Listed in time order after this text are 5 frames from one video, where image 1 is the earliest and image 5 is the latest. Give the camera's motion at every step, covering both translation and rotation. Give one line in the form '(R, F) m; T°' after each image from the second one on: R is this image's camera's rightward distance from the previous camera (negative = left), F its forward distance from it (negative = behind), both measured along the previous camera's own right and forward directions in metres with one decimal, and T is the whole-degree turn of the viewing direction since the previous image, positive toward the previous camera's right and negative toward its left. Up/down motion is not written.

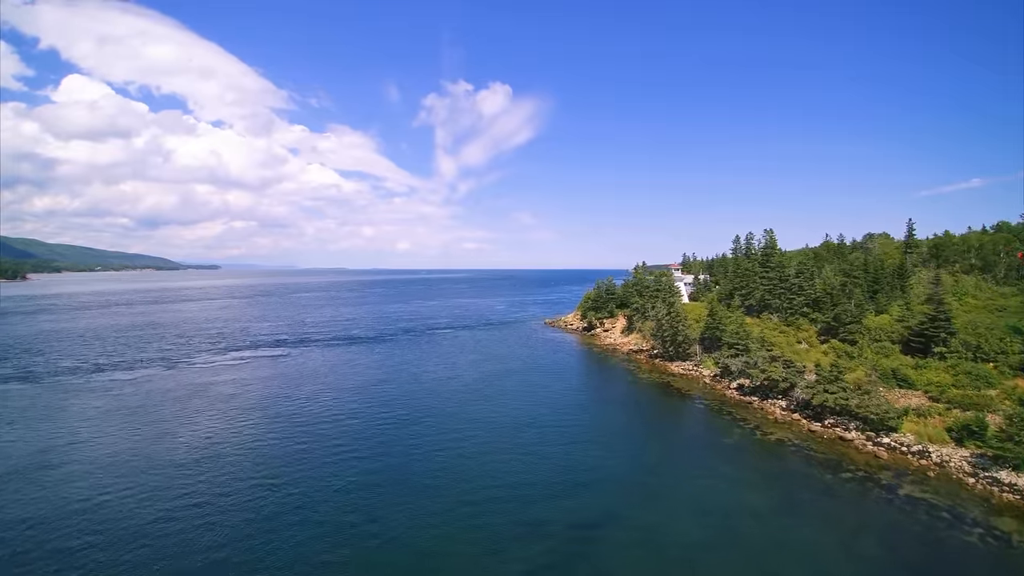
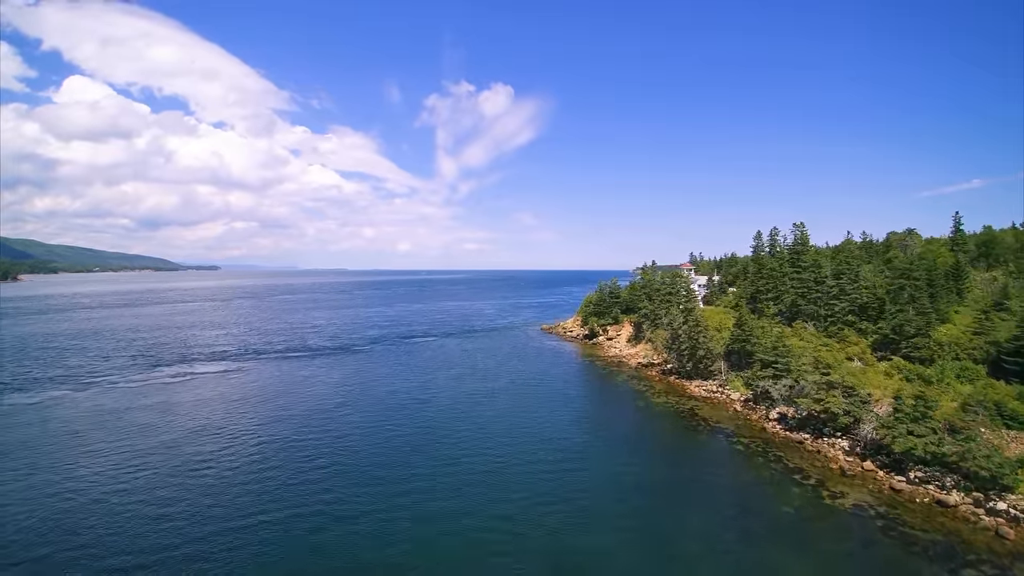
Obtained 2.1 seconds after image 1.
(+1.7, +11.1) m; 0°
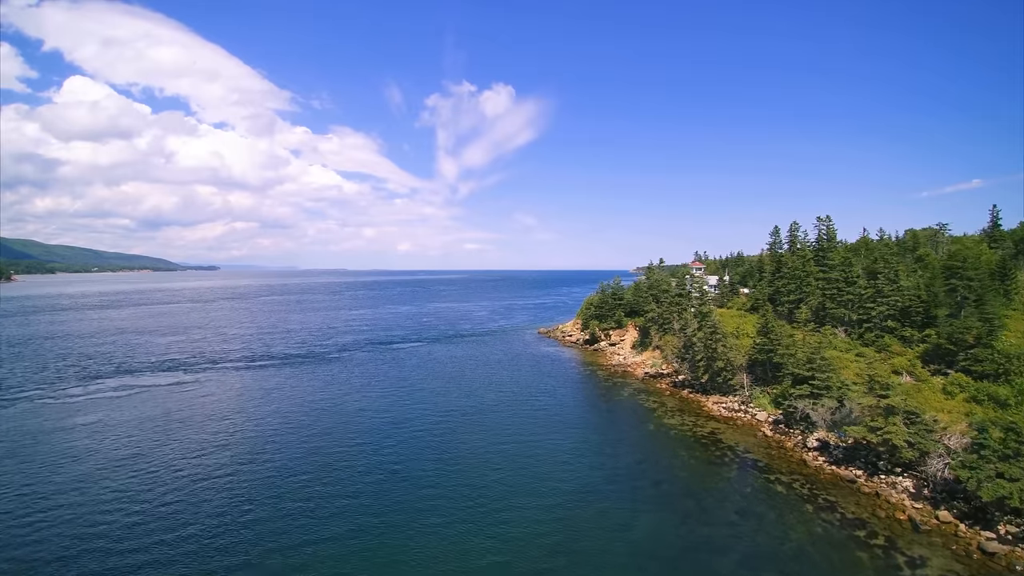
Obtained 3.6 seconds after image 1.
(+1.1, +7.1) m; 0°
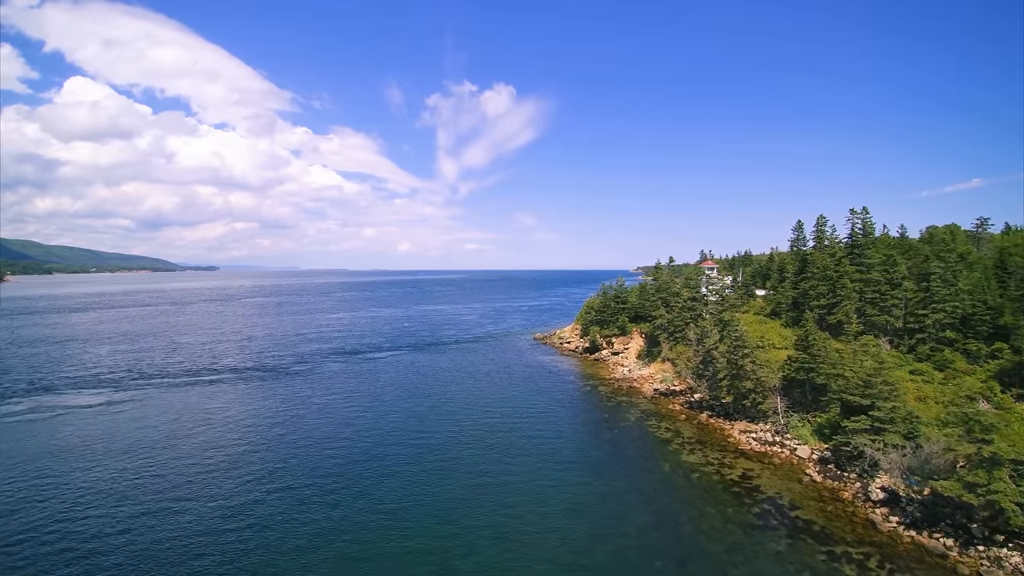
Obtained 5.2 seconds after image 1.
(+1.3, +7.9) m; 0°
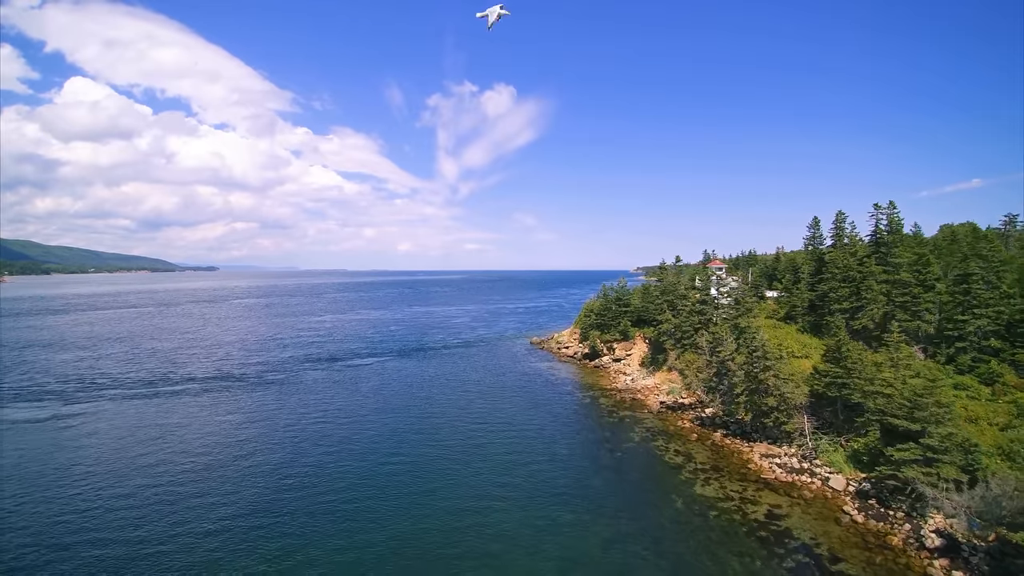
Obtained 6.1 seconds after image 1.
(+0.8, +4.7) m; 0°
